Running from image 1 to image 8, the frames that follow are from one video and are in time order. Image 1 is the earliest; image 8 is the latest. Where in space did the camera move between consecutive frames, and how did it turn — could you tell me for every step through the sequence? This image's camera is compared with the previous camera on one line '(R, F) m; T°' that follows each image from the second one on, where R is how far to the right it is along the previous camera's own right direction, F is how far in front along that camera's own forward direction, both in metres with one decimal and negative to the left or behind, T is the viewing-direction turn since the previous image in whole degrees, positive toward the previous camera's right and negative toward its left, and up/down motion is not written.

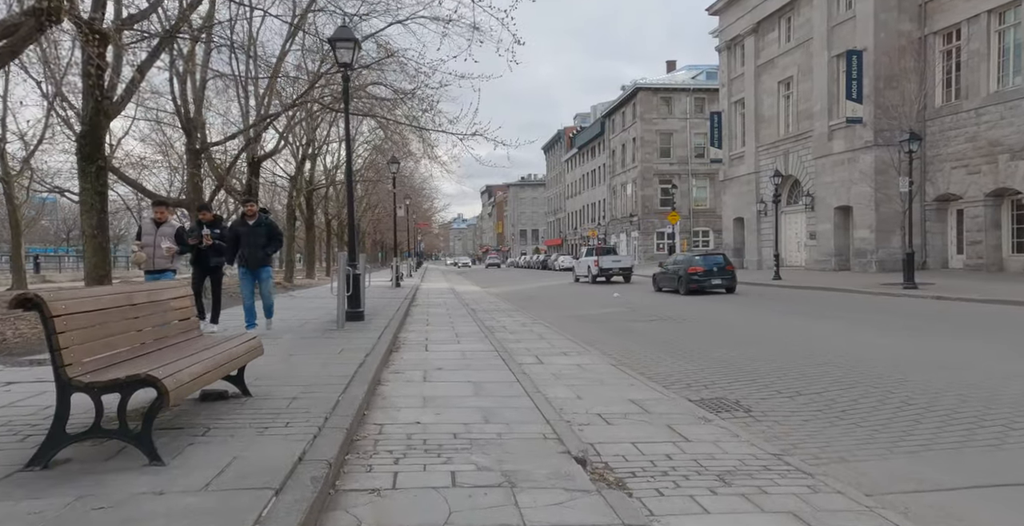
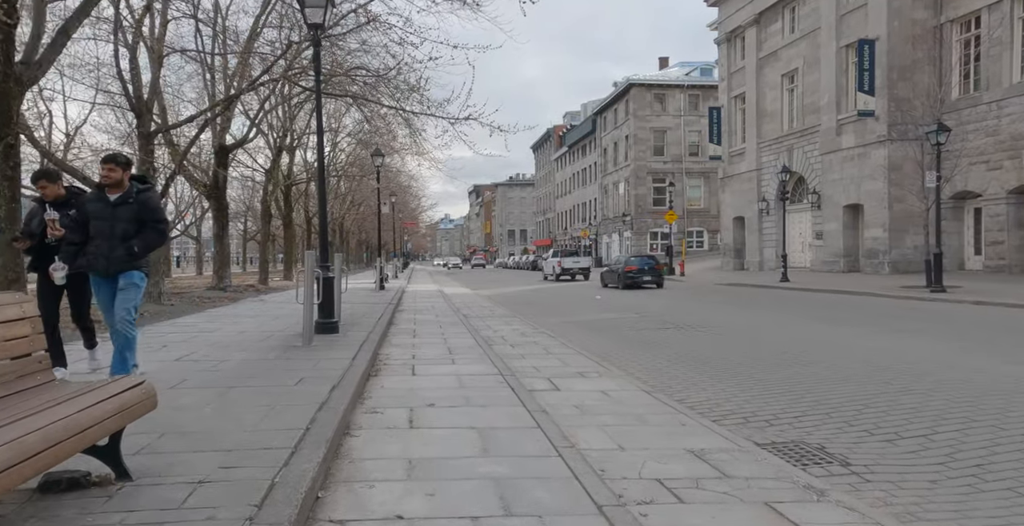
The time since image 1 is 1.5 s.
(-0.2, +2.0) m; +1°
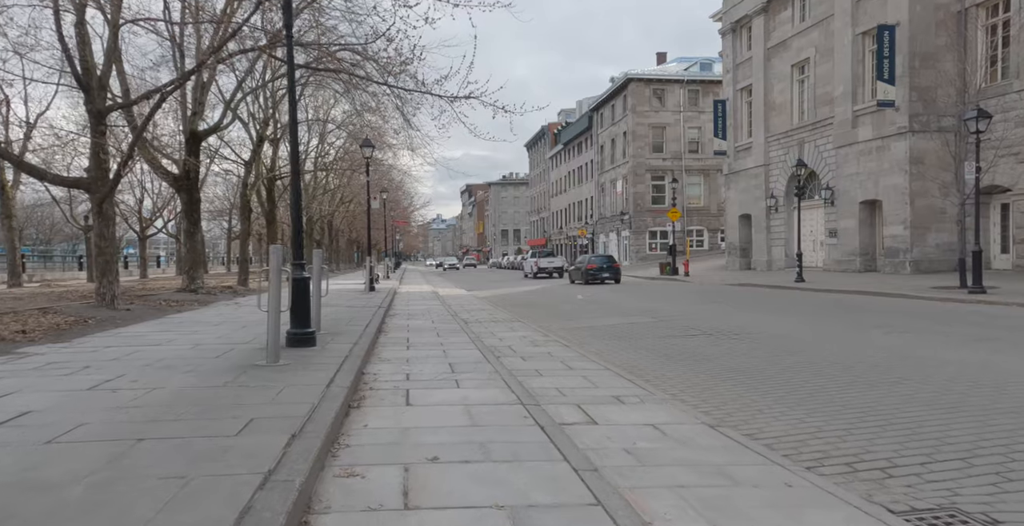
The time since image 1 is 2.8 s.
(-0.2, +1.8) m; +1°
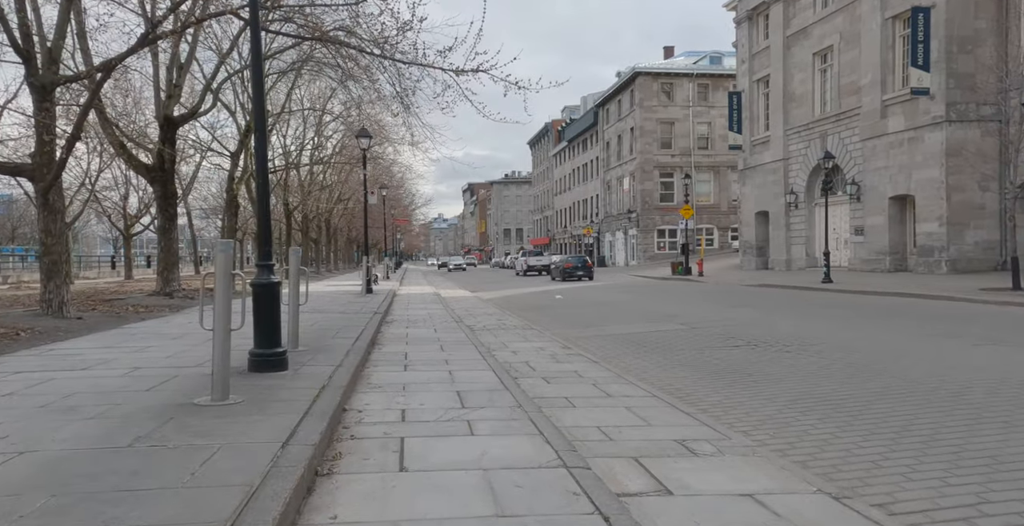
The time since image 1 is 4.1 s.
(-0.2, +1.9) m; 0°
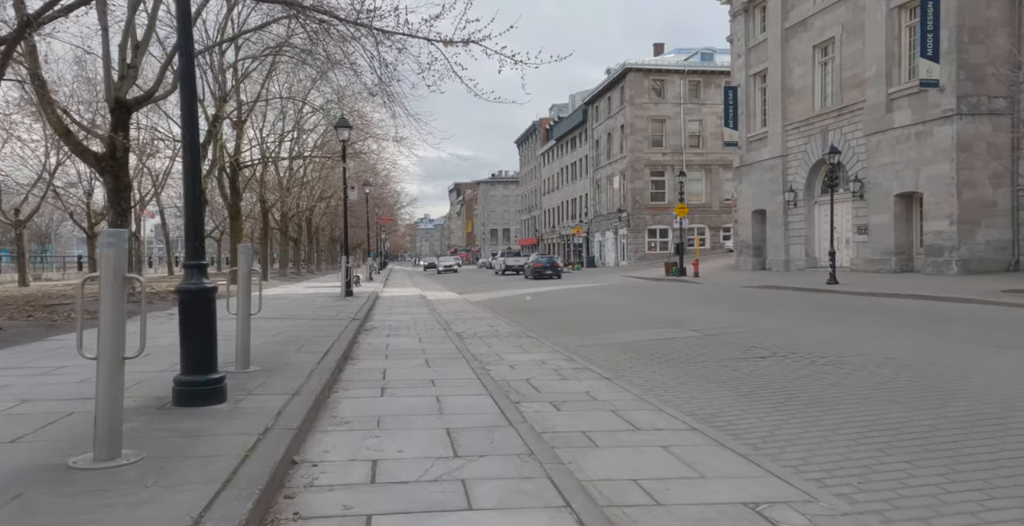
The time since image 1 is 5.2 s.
(-0.1, +1.5) m; +1°
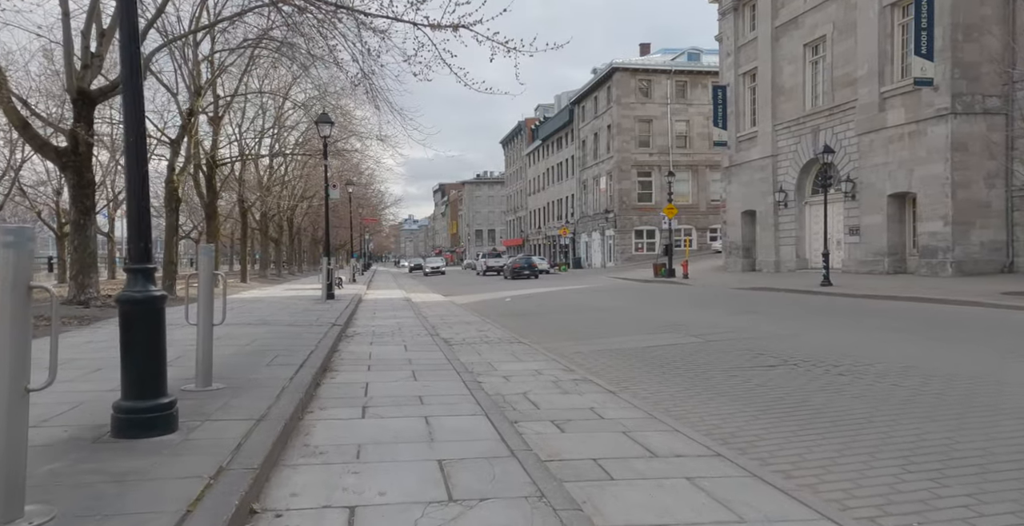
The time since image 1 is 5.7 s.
(-0.1, +0.7) m; +1°
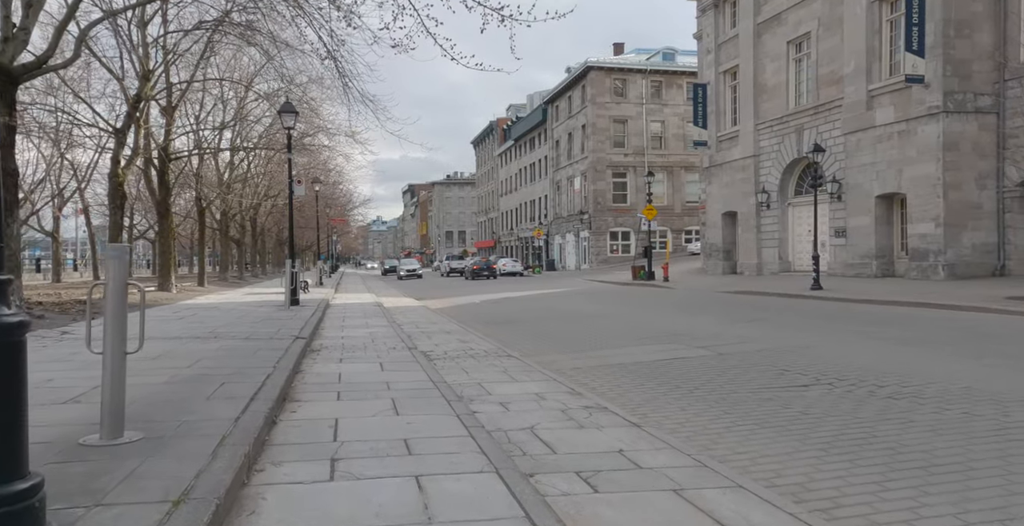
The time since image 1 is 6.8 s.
(-0.3, +1.4) m; +2°
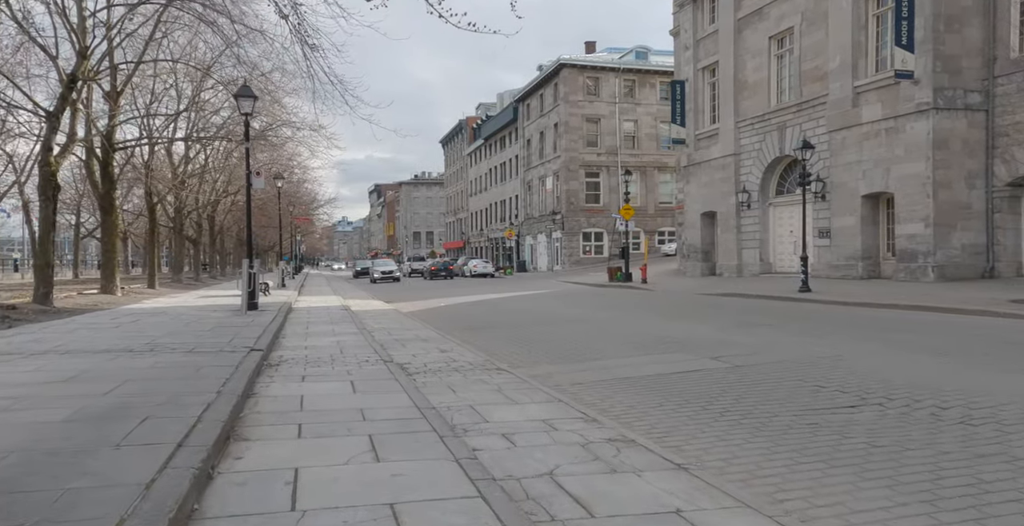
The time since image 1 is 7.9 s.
(-0.3, +1.3) m; +2°
